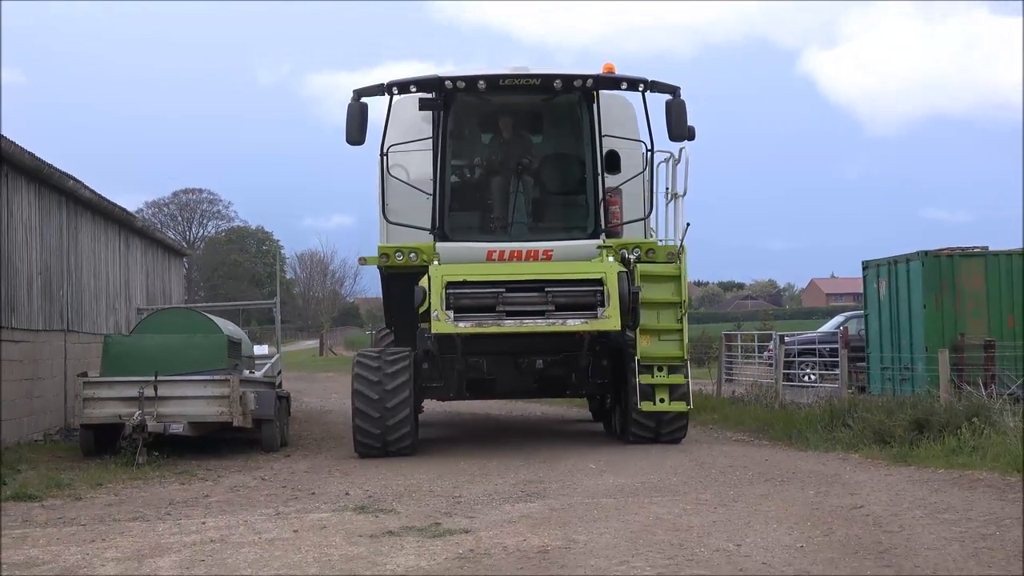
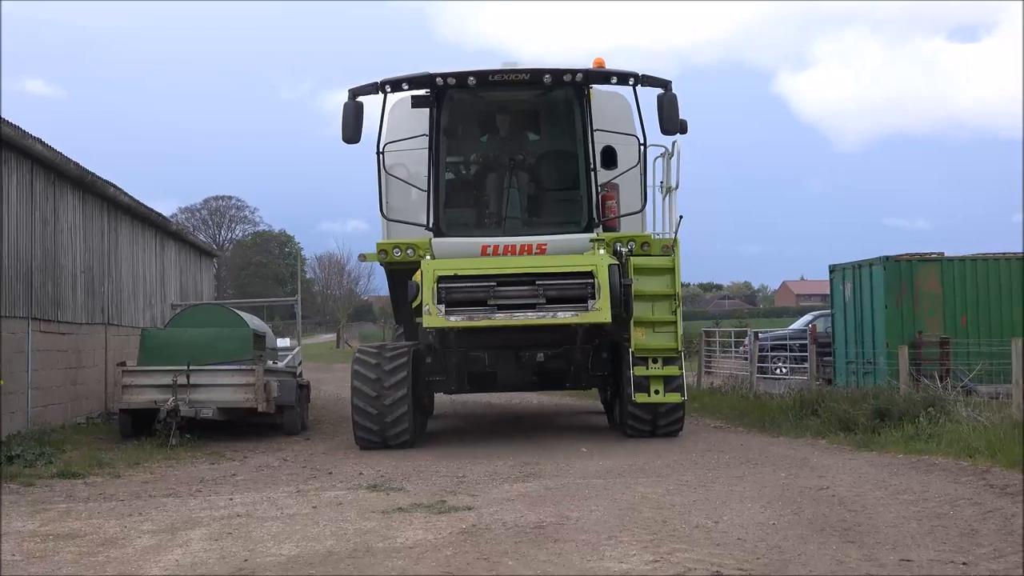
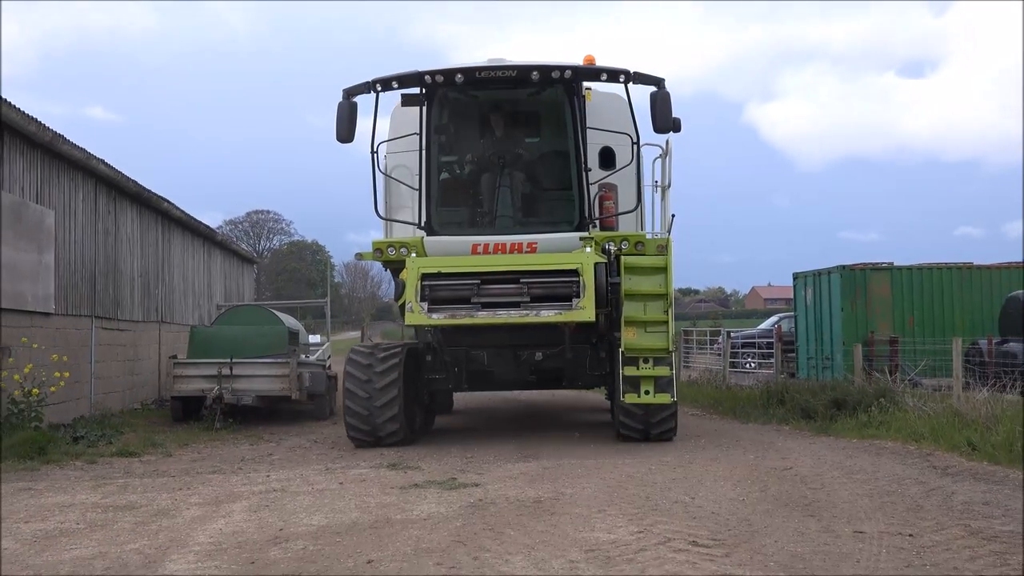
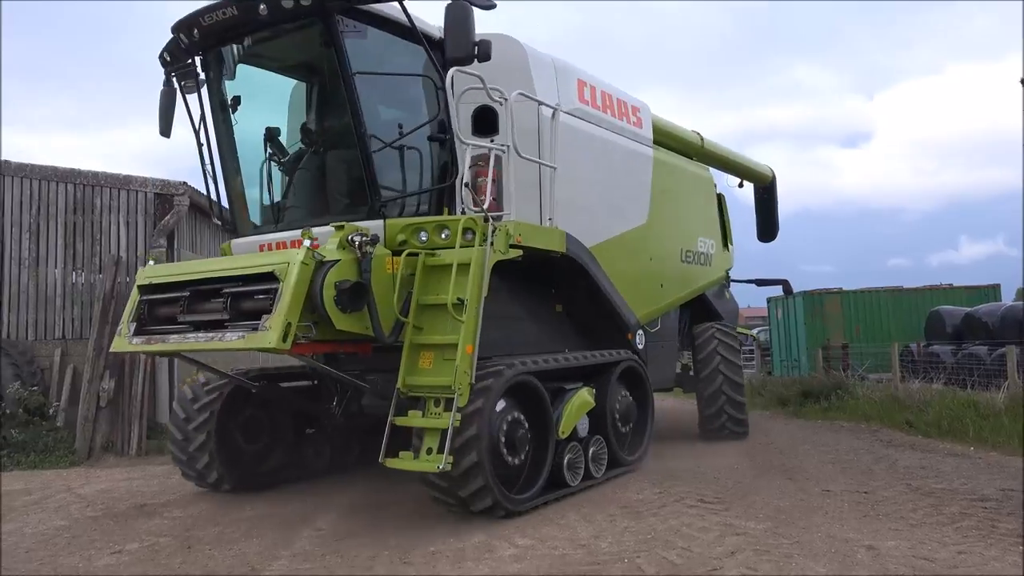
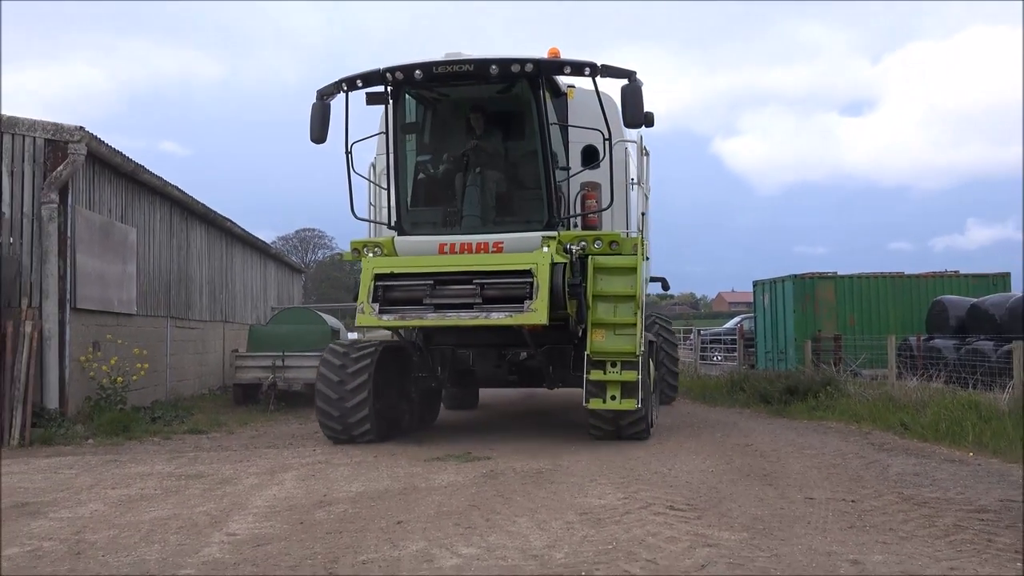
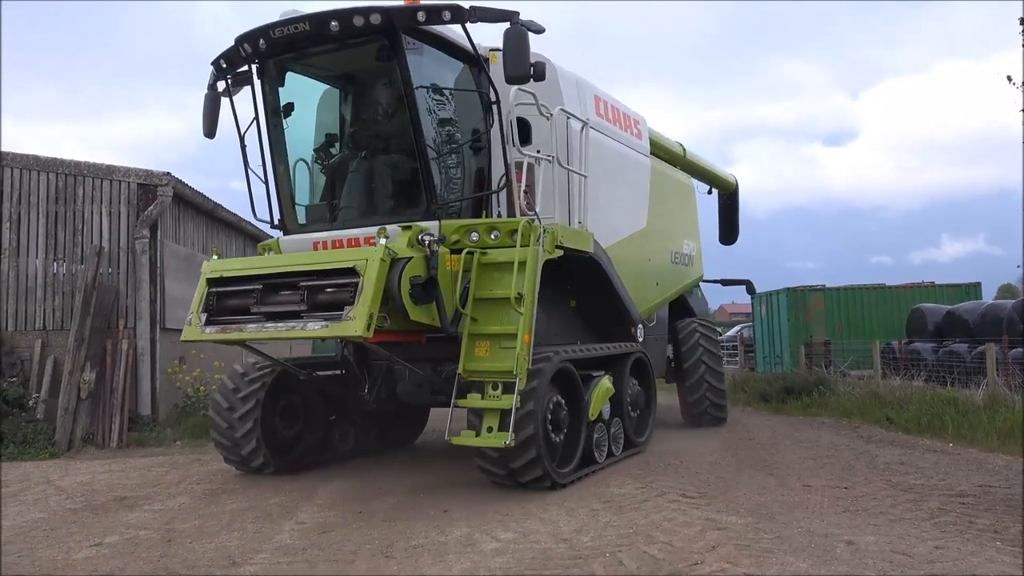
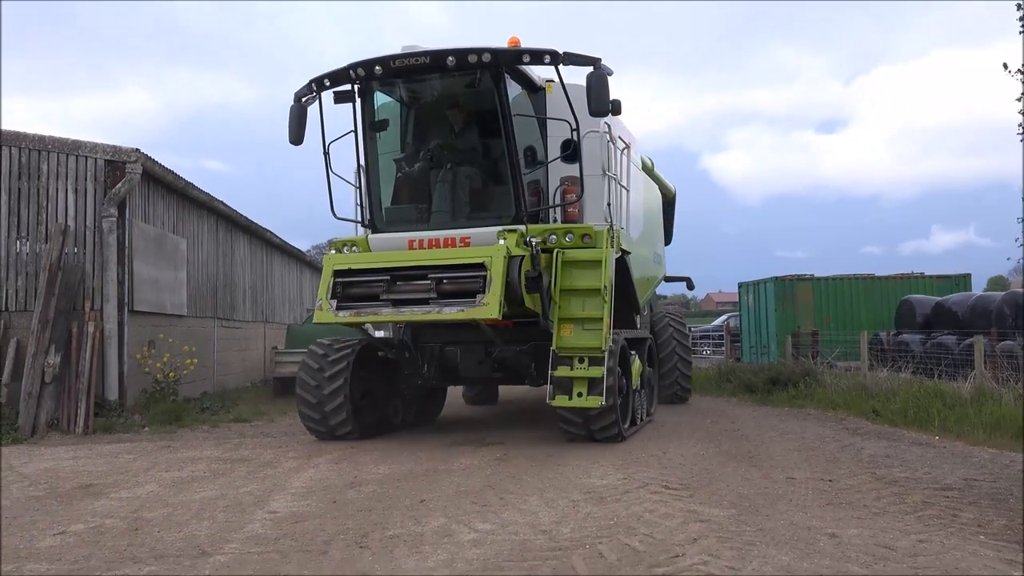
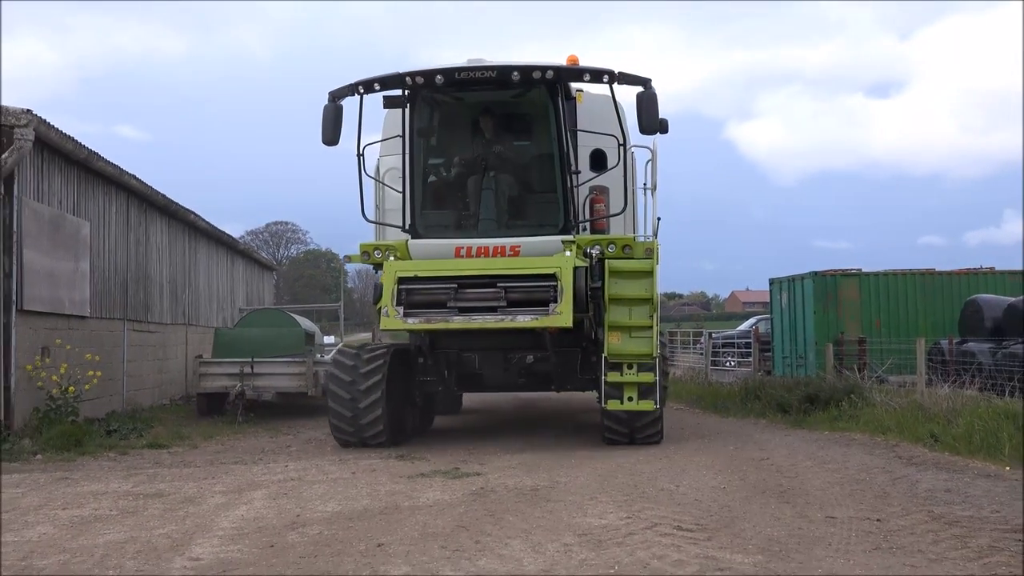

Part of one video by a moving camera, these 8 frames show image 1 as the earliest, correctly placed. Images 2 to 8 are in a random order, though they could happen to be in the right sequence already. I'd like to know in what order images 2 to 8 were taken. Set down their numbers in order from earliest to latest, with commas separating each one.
2, 3, 8, 5, 7, 6, 4
